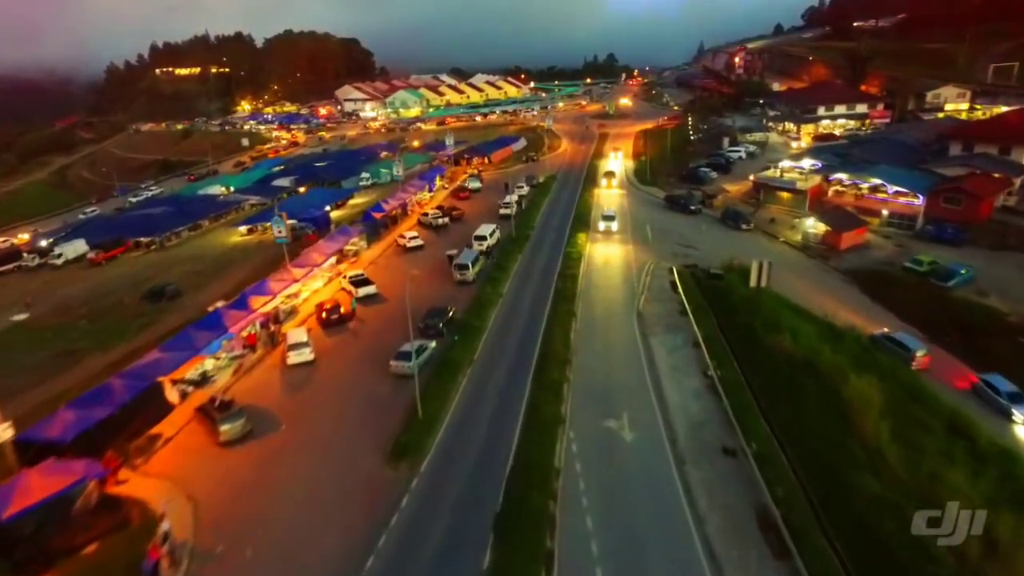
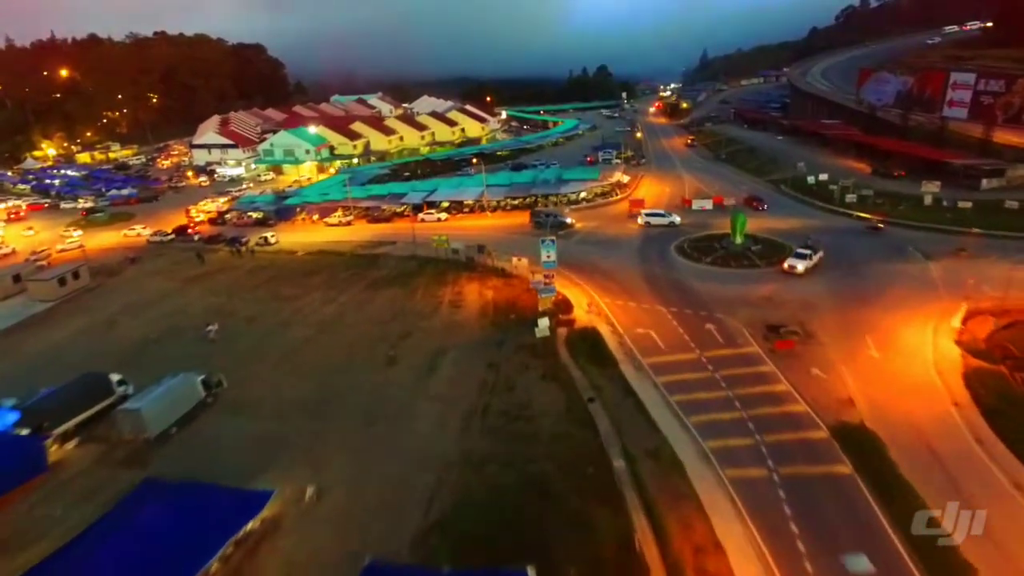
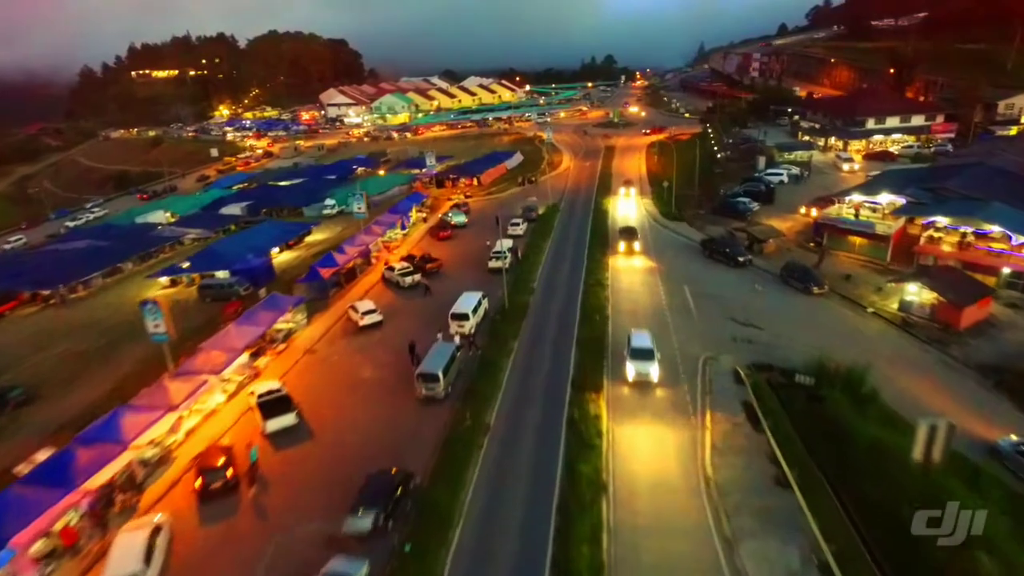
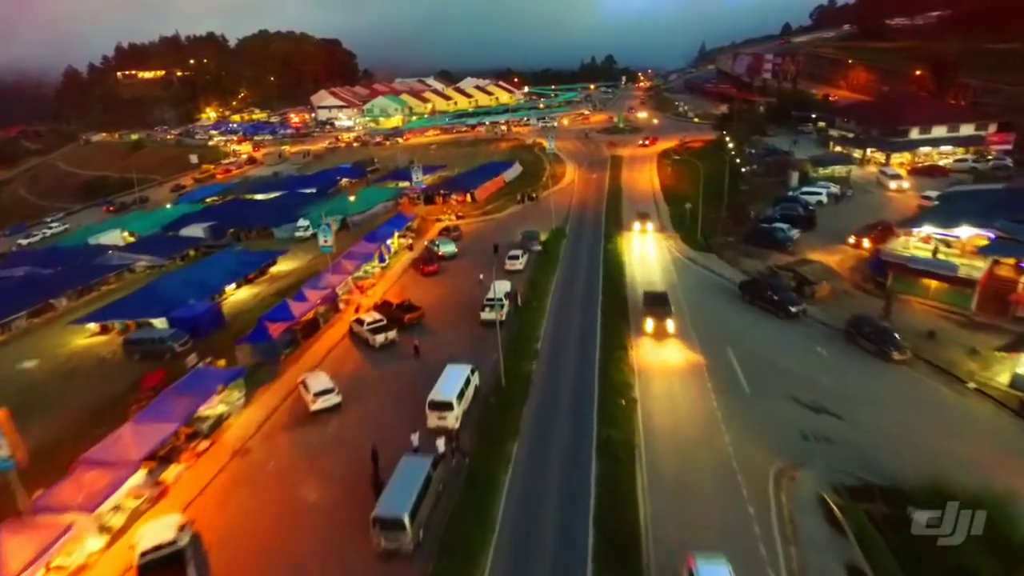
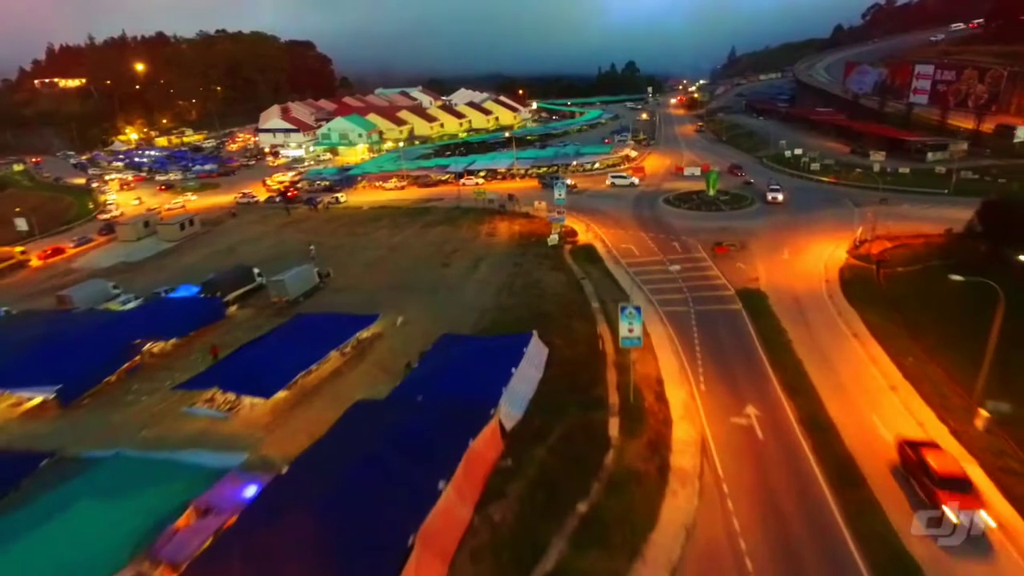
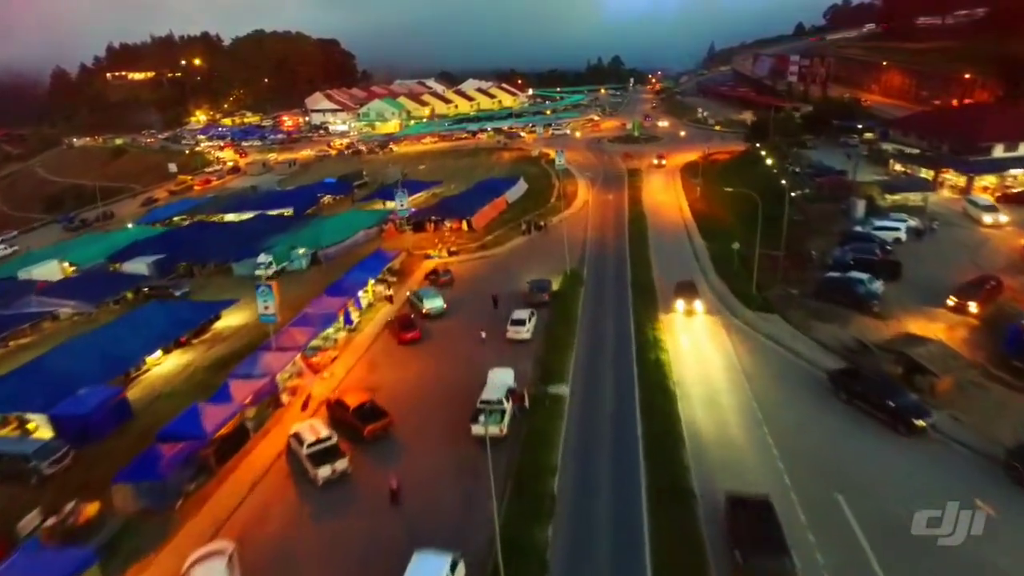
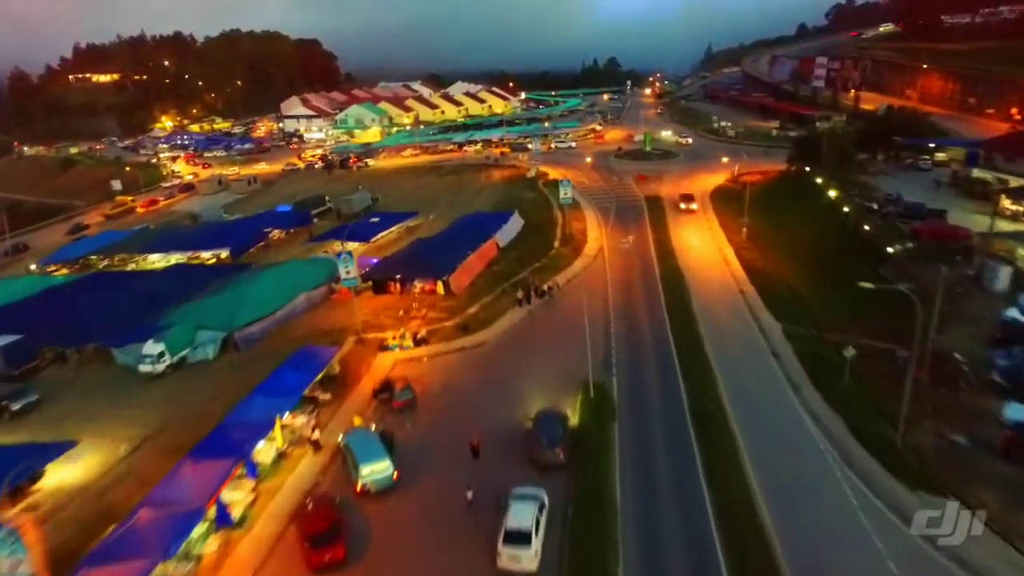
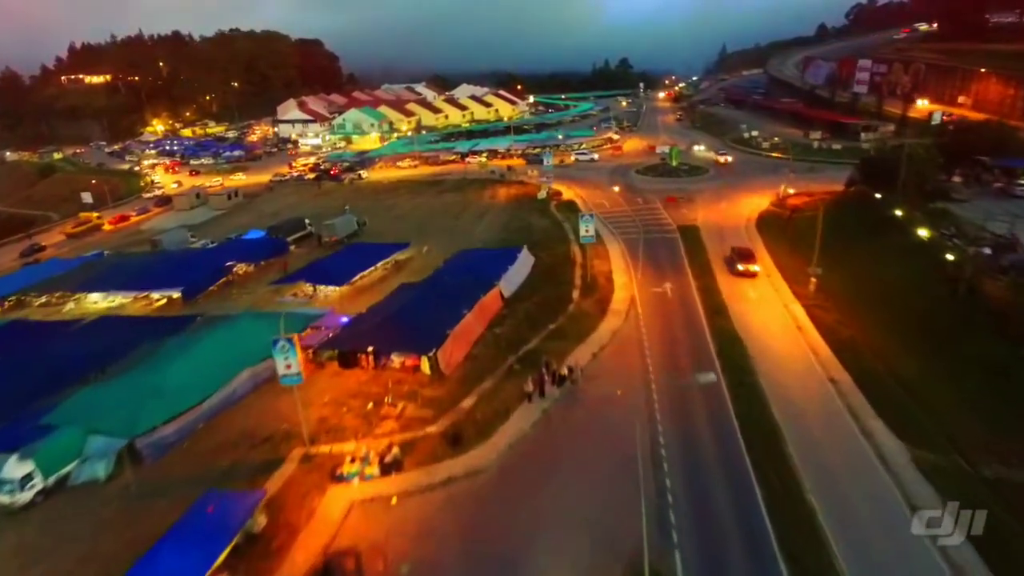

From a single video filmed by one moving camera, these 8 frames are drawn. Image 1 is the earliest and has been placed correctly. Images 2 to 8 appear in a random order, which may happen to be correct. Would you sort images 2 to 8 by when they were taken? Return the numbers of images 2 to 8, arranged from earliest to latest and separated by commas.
3, 4, 6, 7, 8, 5, 2
